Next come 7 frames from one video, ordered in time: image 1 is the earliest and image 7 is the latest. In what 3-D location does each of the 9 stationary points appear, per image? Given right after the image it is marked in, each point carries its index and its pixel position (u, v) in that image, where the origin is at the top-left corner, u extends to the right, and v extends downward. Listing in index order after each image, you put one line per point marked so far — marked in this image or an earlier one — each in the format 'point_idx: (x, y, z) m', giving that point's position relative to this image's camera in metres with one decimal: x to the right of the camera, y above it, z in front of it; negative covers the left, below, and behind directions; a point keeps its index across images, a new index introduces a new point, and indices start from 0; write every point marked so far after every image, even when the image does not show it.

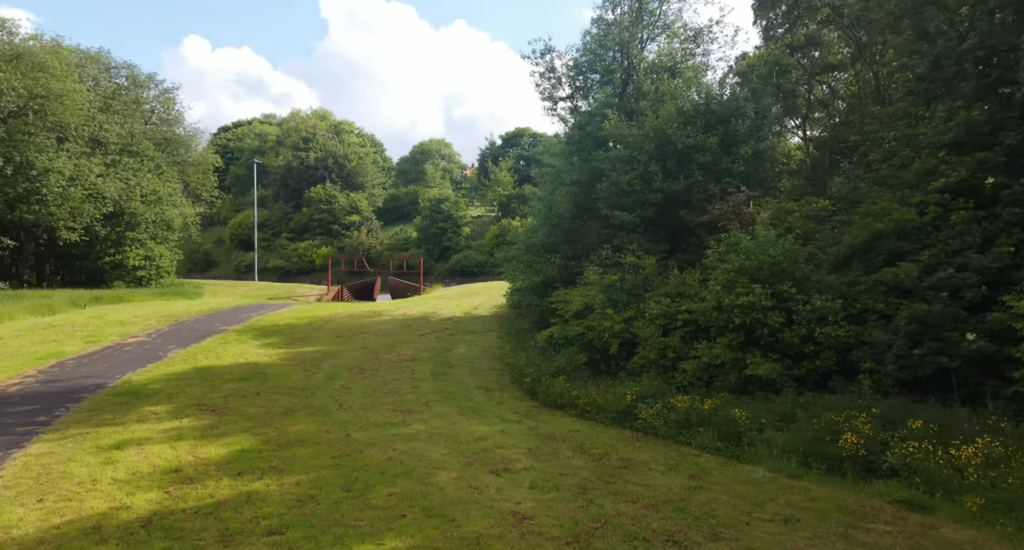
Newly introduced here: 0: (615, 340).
0: (+1.6, -1.0, +11.9) m
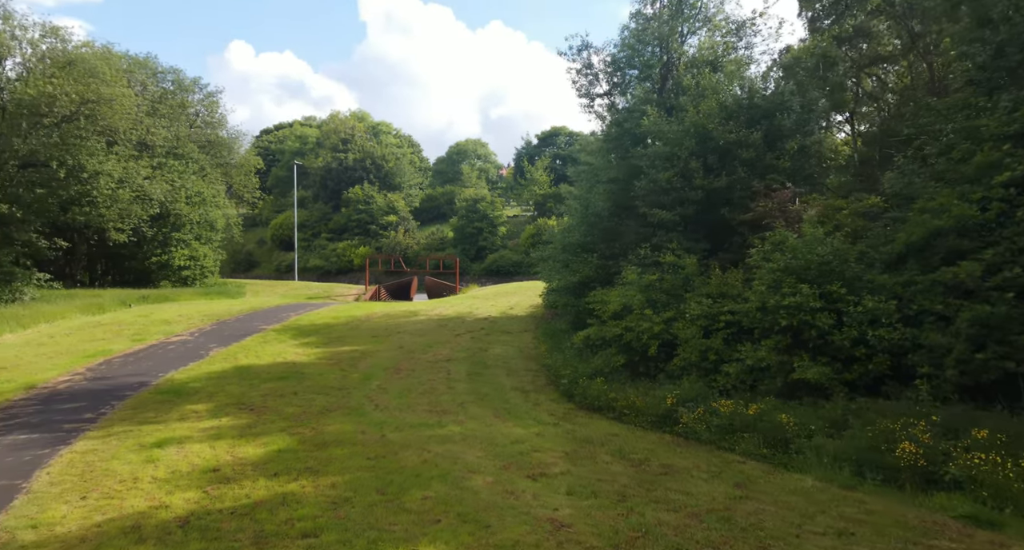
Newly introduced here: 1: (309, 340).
0: (+2.1, -1.0, +11.6) m
1: (-4.8, -1.6, +18.8) m
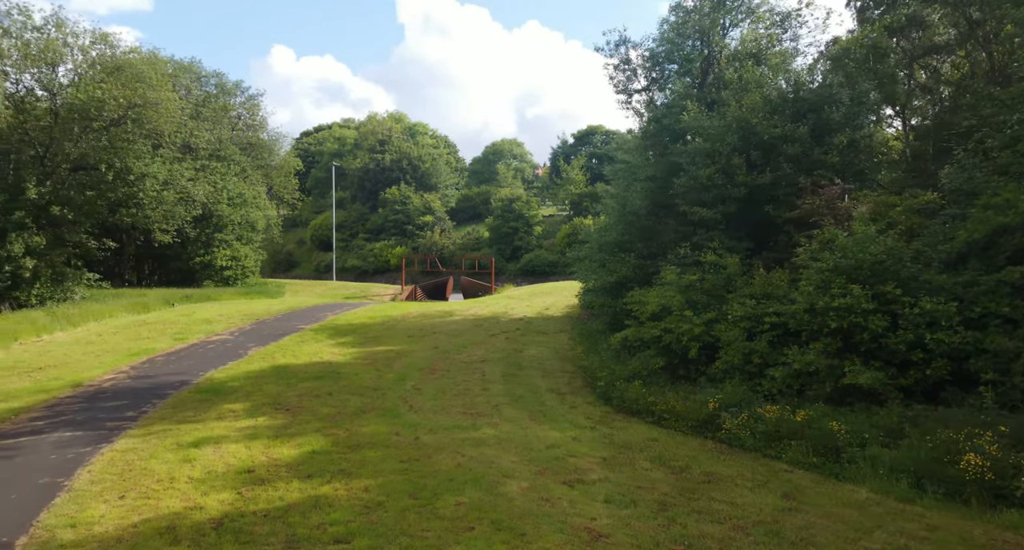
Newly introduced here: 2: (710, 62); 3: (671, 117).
0: (+2.6, -1.0, +11.2) m
1: (-4.0, -1.5, +18.8) m
2: (+3.9, +4.2, +15.4) m
3: (+3.0, +3.0, +15.0) m
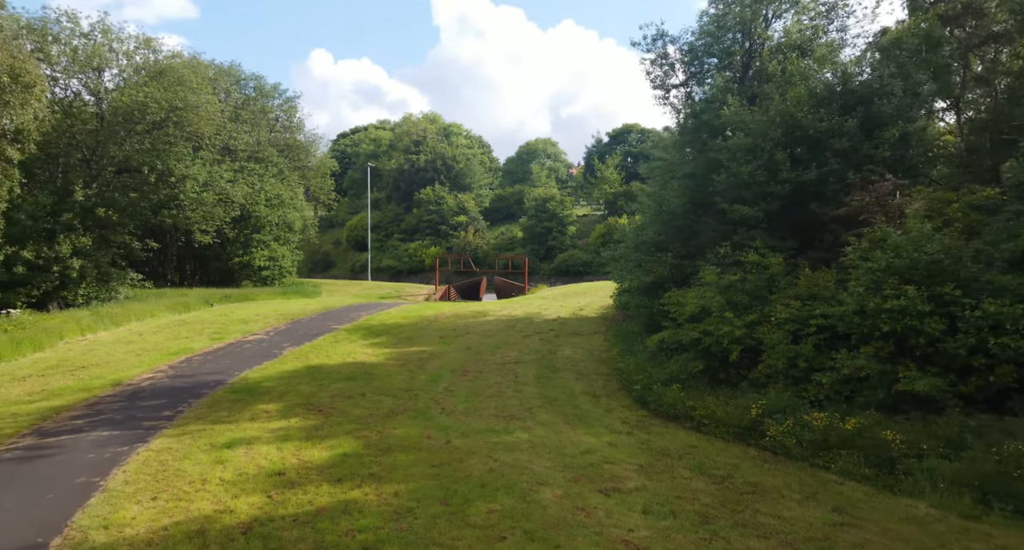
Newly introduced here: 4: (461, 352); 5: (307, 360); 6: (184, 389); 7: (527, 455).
0: (+3.1, -1.0, +10.8) m
1: (-3.2, -1.5, +18.6) m
2: (+4.5, +4.2, +14.9) m
3: (+3.7, +3.0, +14.6) m
4: (-1.1, -1.7, +17.2) m
5: (-4.2, -1.8, +16.3) m
6: (-5.7, -2.0, +13.6) m
7: (+0.2, -2.1, +9.4) m
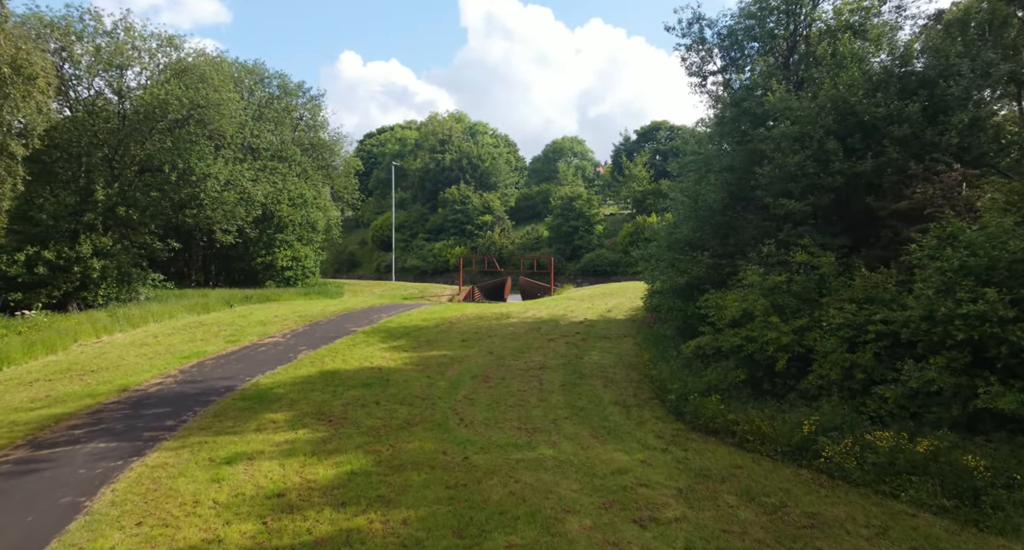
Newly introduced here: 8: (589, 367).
0: (+3.4, -1.0, +9.8) m
1: (-2.6, -1.6, +17.8) m
2: (+5.0, +4.2, +13.9) m
3: (+4.1, +3.0, +13.6) m
4: (-0.6, -1.7, +16.3) m
5: (-3.8, -1.8, +15.6) m
6: (-5.3, -2.0, +12.9) m
7: (+0.4, -2.2, +8.5) m
8: (+1.5, -1.8, +15.2) m
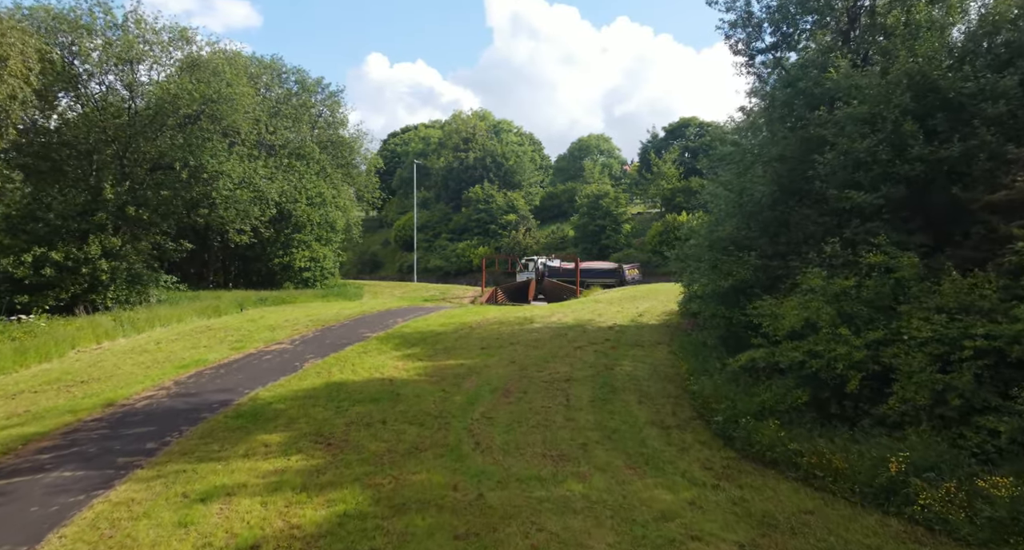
0: (+3.6, -1.0, +8.3) m
1: (-2.1, -1.6, +16.5) m
2: (+5.3, +4.1, +12.3) m
3: (+4.5, +3.0, +12.0) m
4: (-0.2, -1.7, +15.0) m
5: (-3.3, -1.8, +14.3) m
6: (-4.9, -2.0, +11.7) m
7: (+0.6, -2.2, +7.1) m
8: (+1.9, -1.8, +13.8) m
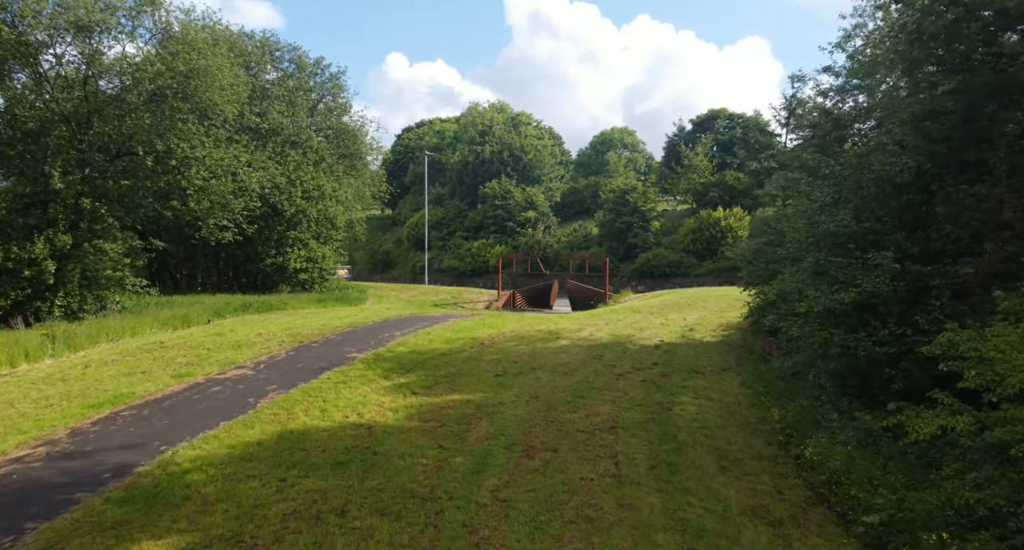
0: (+3.8, -1.1, +4.3) m
1: (-1.7, -1.7, +12.7) m
2: (+5.6, +4.0, +8.3) m
3: (+4.7, +2.8, +8.0) m
4: (+0.2, -1.8, +11.1) m
5: (-3.0, -1.9, +10.5) m
6: (-4.7, -2.1, +7.9) m
7: (+0.8, -2.3, +3.1) m
8: (+2.2, -1.9, +9.8) m
